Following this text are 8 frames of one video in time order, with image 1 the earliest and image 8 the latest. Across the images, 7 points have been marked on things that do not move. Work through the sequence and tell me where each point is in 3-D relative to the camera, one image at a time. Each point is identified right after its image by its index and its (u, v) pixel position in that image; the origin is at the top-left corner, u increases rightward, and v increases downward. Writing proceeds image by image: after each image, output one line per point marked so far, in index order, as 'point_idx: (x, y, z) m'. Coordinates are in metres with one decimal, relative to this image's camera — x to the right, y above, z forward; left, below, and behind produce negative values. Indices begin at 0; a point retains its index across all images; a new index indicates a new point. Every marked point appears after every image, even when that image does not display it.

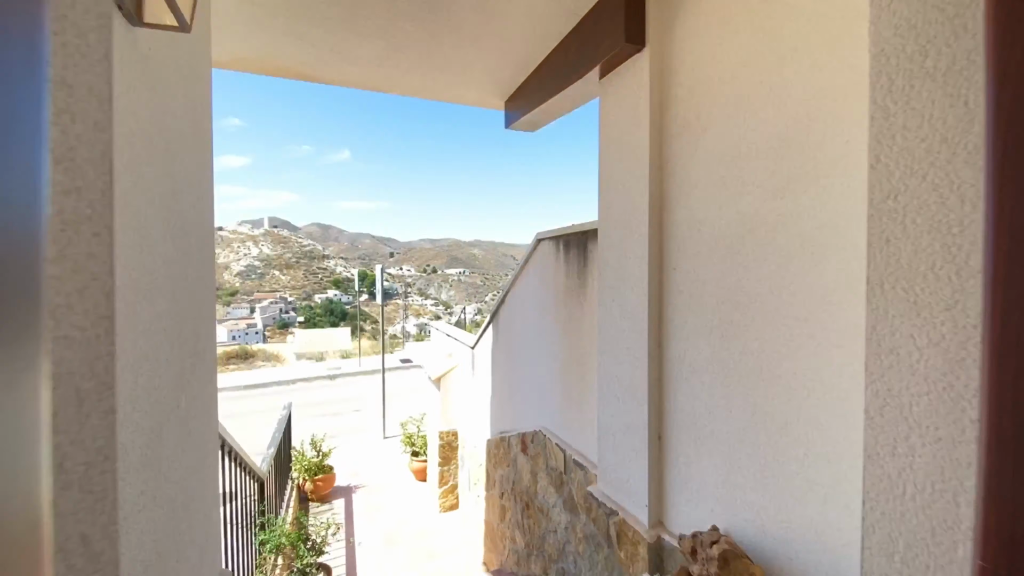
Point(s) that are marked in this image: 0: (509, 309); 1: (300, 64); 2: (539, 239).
0: (0.0, -0.2, +3.3) m
1: (-1.2, +1.2, +2.4) m
2: (+0.2, +0.3, +2.8) m
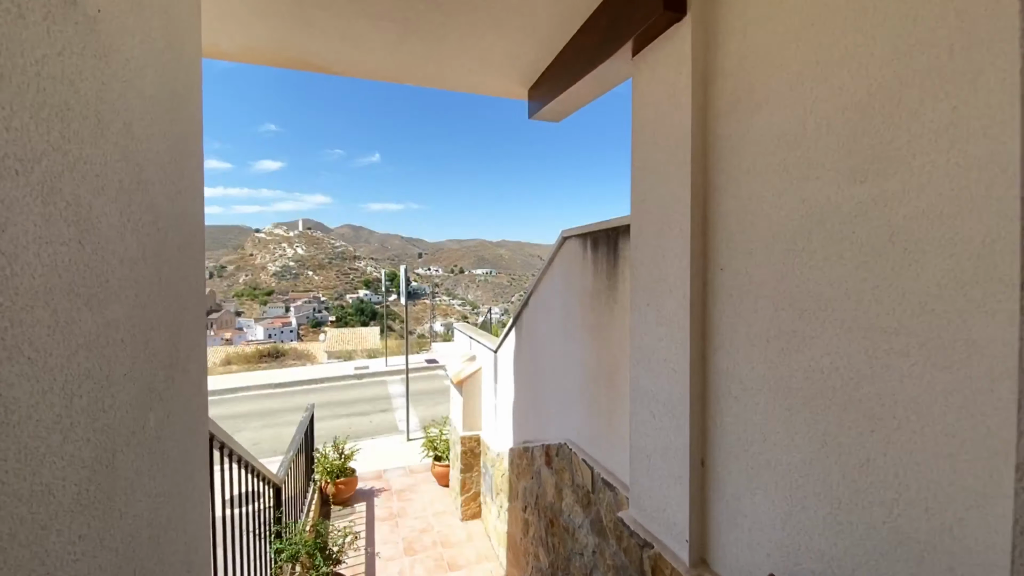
0: (+0.2, -0.2, +3.1) m
1: (-1.1, +1.2, +2.3) m
2: (+0.3, +0.3, +2.6) m
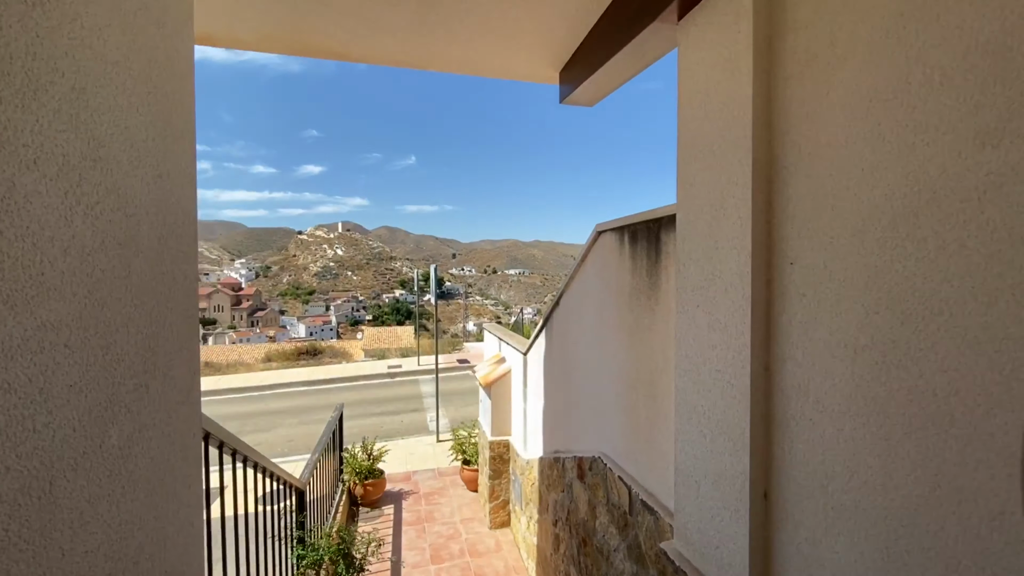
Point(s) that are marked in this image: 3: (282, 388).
0: (+0.4, -0.2, +2.9) m
1: (-0.9, +1.2, +2.1) m
2: (+0.5, +0.3, +2.4) m
3: (-5.5, -2.4, +10.3) m
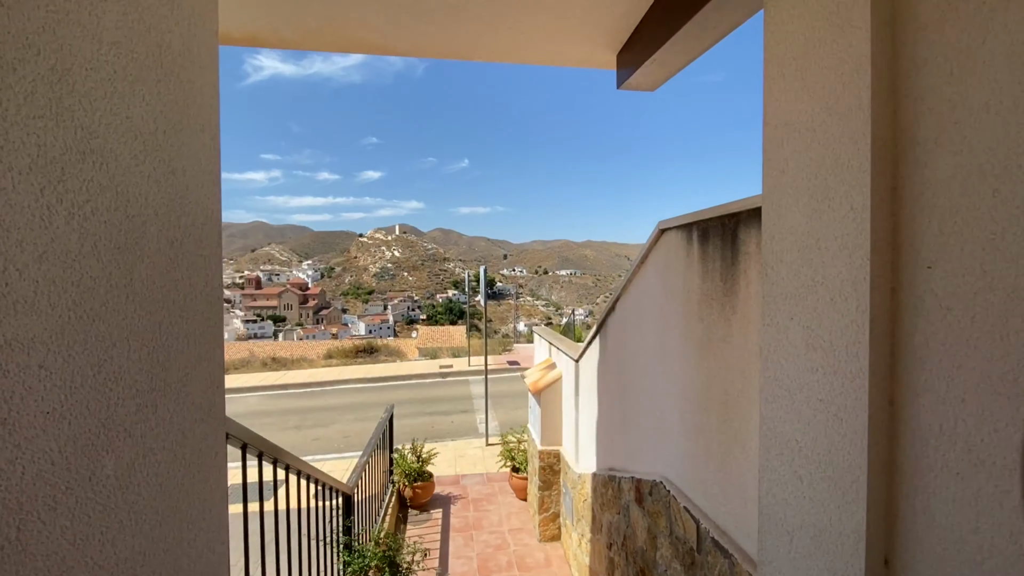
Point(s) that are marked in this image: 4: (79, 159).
0: (+0.7, -0.2, +2.7) m
1: (-0.7, +1.2, +2.1) m
2: (+0.7, +0.3, +2.1) m
3: (-4.3, -2.4, +10.7) m
4: (-0.7, +0.2, +0.7) m
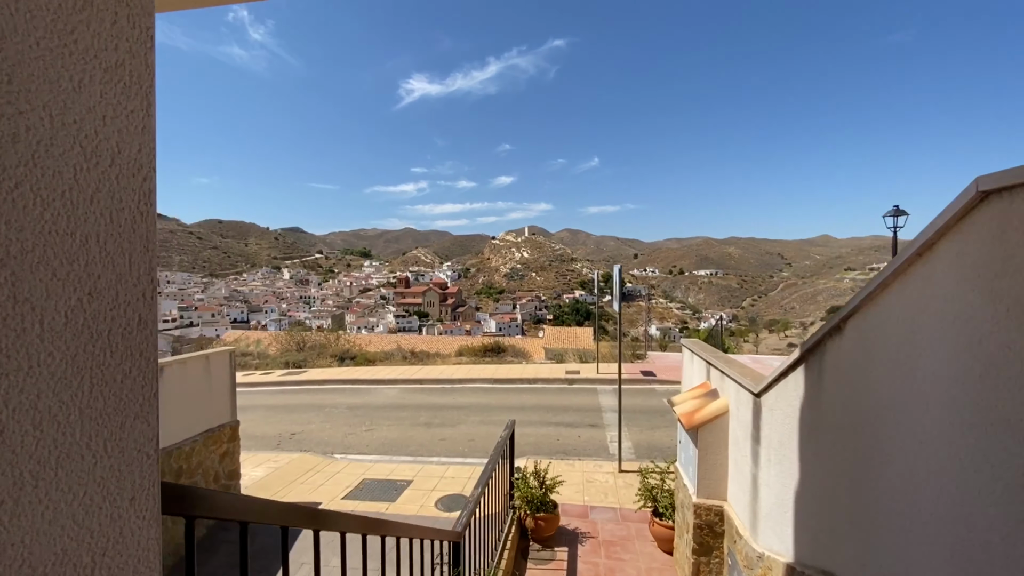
0: (+1.3, -0.2, +1.7) m
1: (-0.1, +1.2, +1.5) m
2: (+1.2, +0.3, +1.1) m
3: (-1.1, -2.4, +10.8) m
4: (-0.5, +0.2, +0.1) m
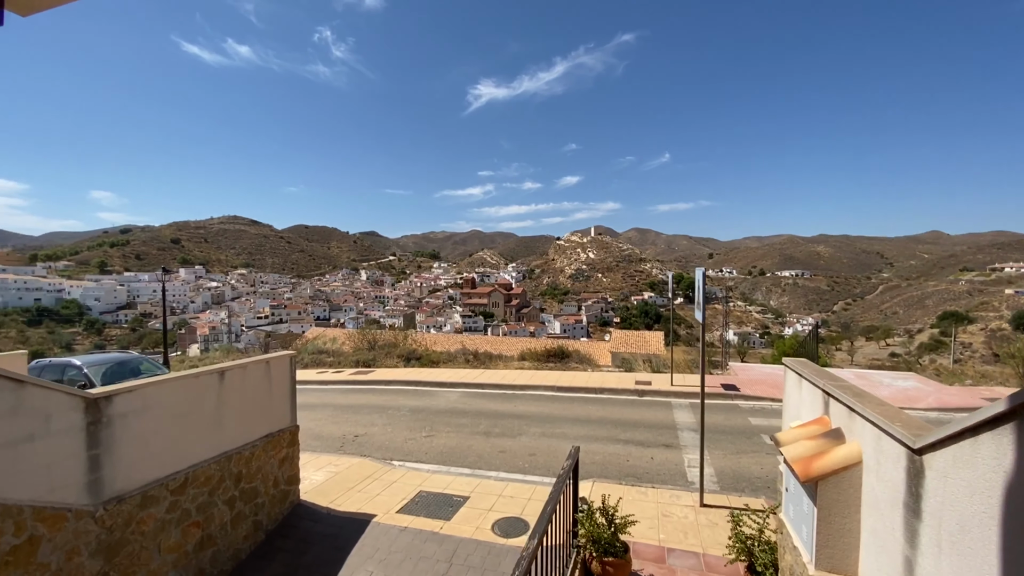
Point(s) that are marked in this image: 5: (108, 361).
0: (+1.5, -0.3, +1.0) m
1: (+0.1, +1.1, +1.0) m
2: (+1.3, +0.2, +0.5) m
3: (+0.4, -2.5, +10.4) m
4: (-0.6, +0.1, -0.2) m
5: (-7.2, -1.3, +7.7) m
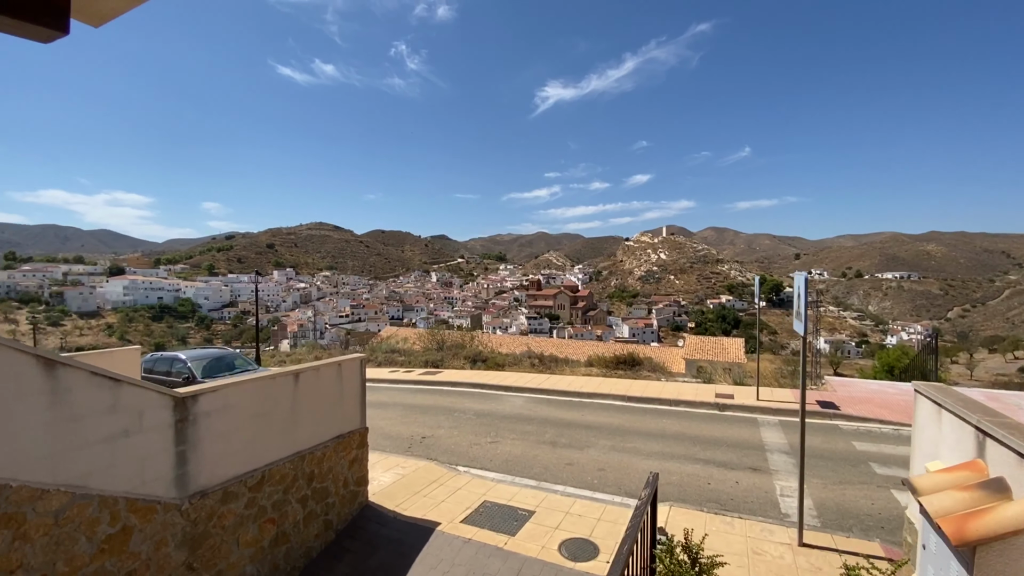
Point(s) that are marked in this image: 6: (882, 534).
0: (+1.6, -0.3, +0.5) m
1: (+0.2, +1.1, +0.8) m
2: (+1.4, +0.1, 0.0) m
3: (+2.0, -2.5, +9.9) m
4: (-0.6, +0.1, -0.4) m
5: (-6.0, -1.3, +8.5) m
6: (+4.1, -2.7, +4.8) m
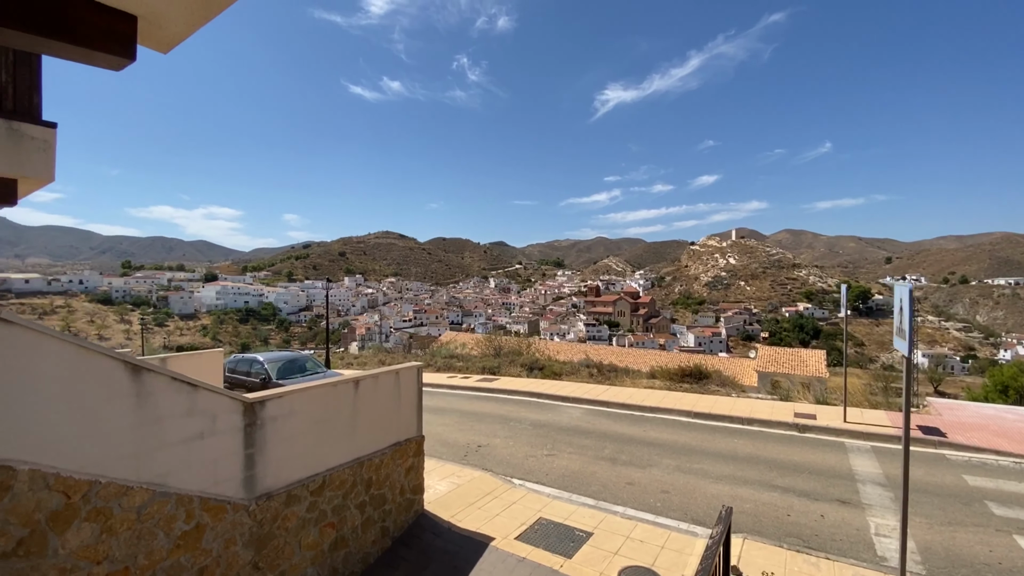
0: (+1.7, -0.4, +0.2) m
1: (+0.3, +1.1, +0.6) m
2: (+1.3, +0.1, -0.3) m
3: (+3.3, -2.7, +9.4) m
4: (-0.7, +0.1, -0.5) m
5: (-4.8, -1.5, +9.1) m
6: (+4.7, -2.9, +4.0) m
